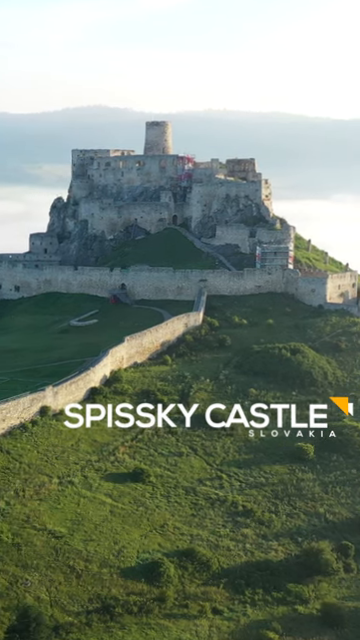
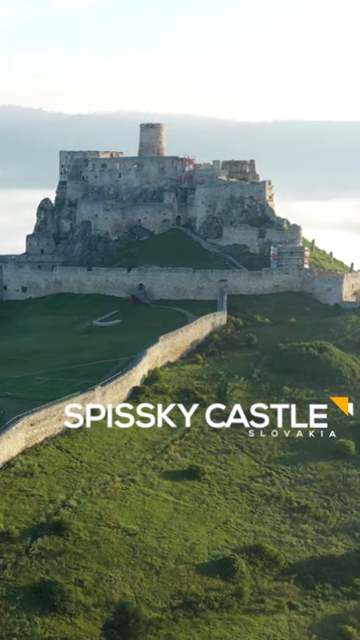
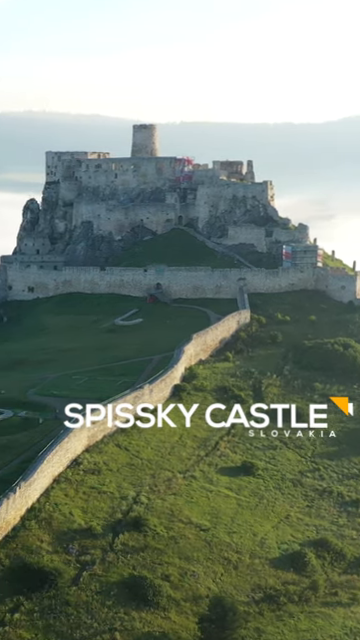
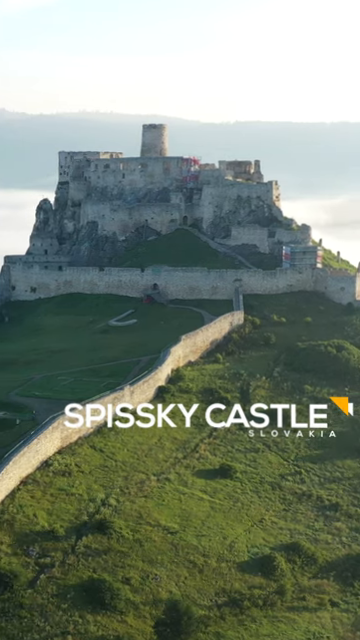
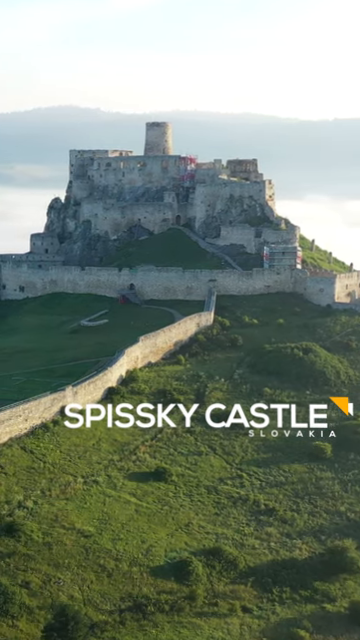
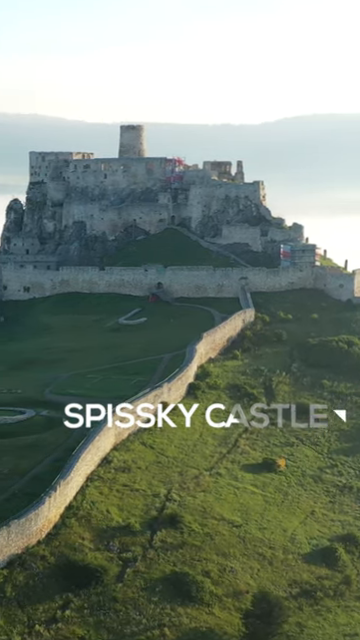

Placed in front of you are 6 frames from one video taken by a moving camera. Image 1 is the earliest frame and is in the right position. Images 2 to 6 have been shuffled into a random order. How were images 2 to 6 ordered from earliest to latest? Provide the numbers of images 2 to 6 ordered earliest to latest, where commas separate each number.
5, 2, 4, 3, 6
